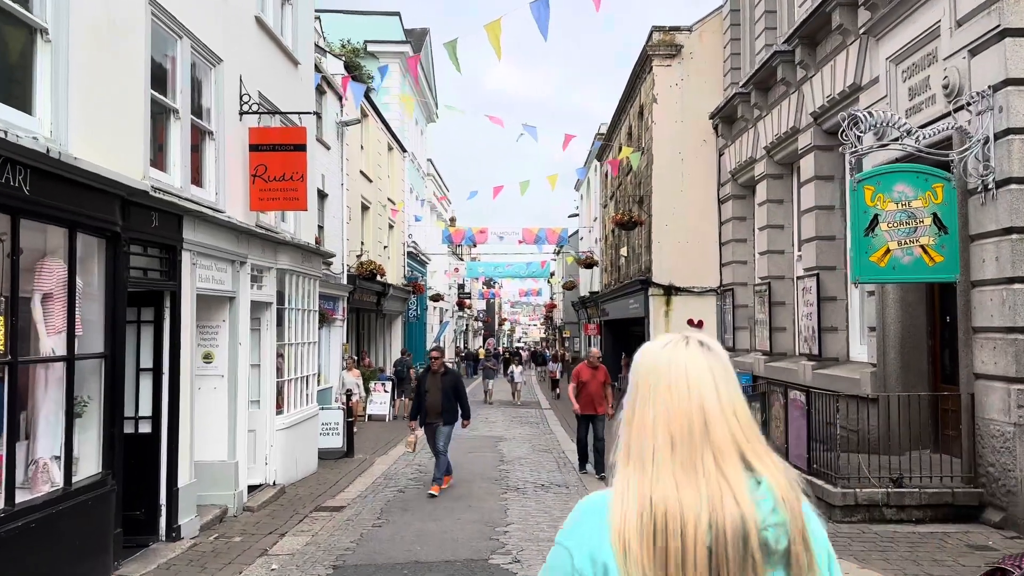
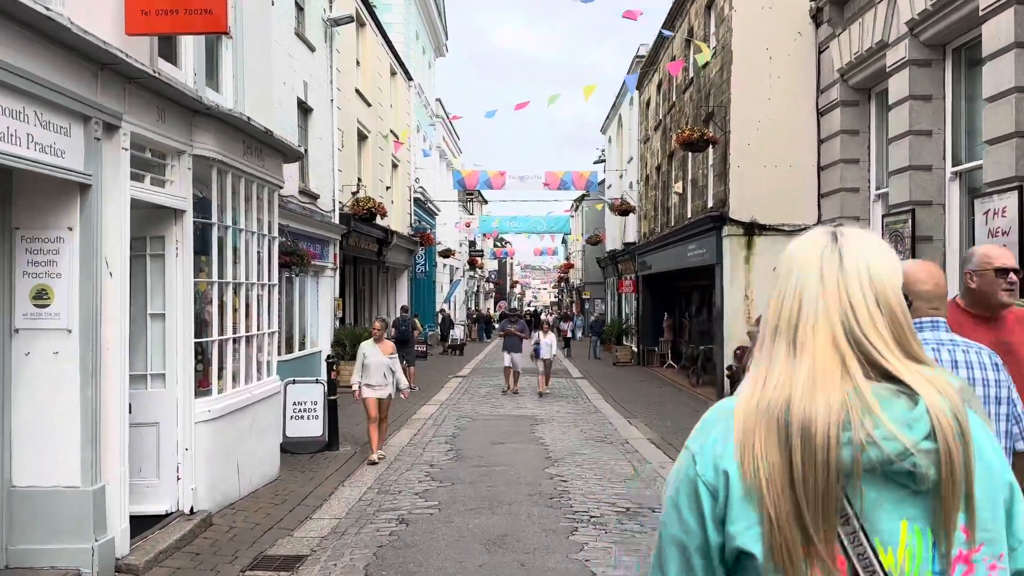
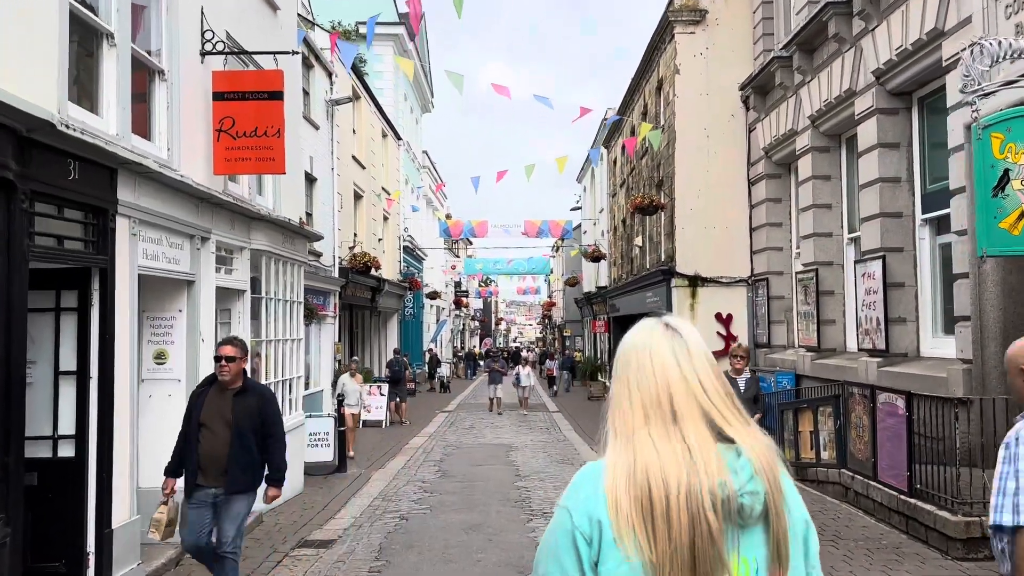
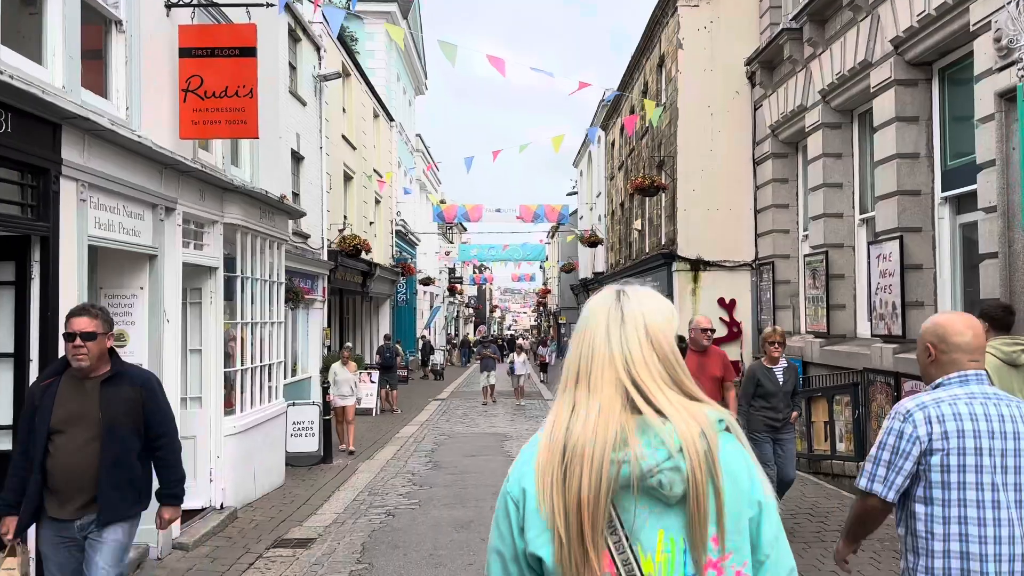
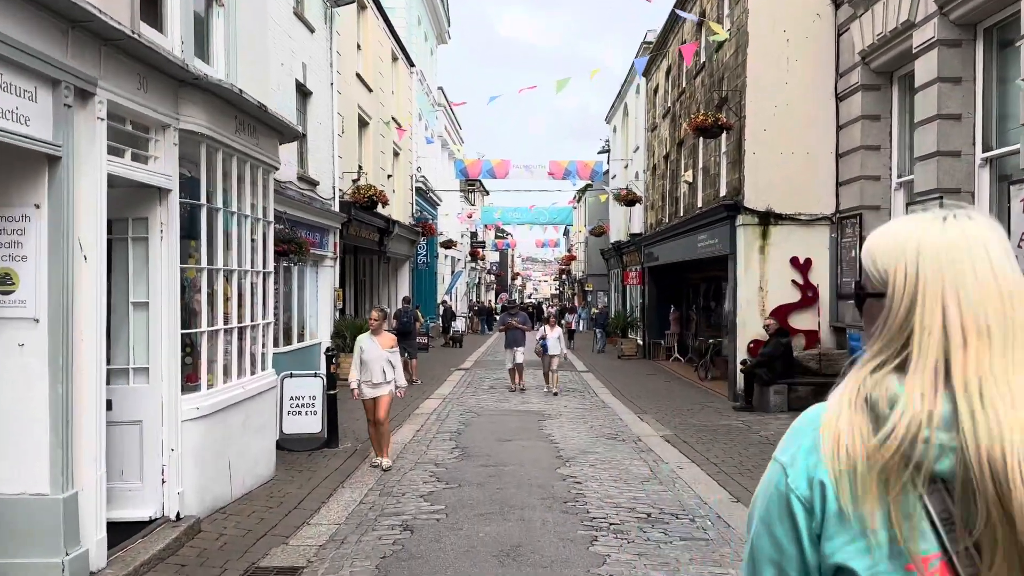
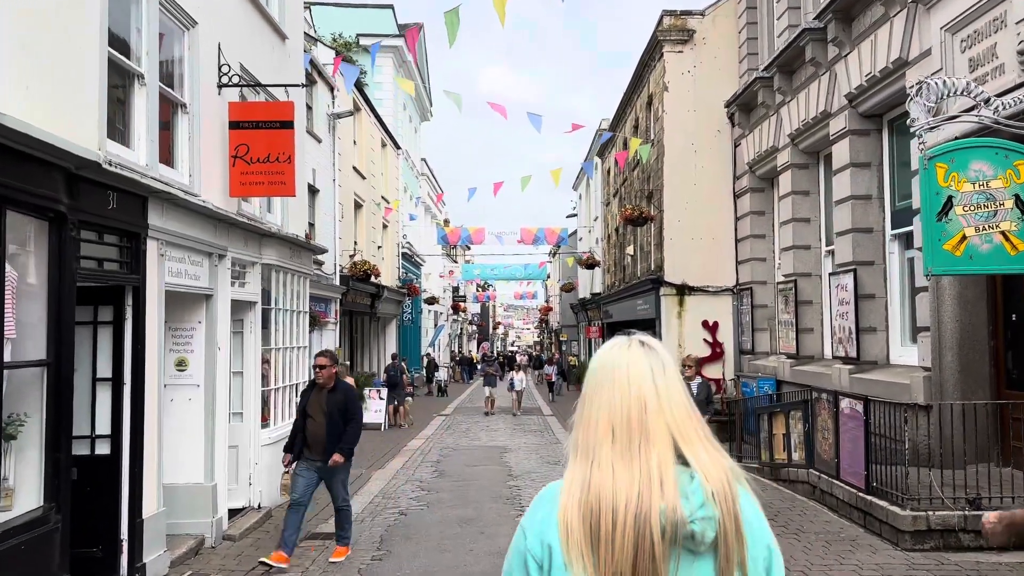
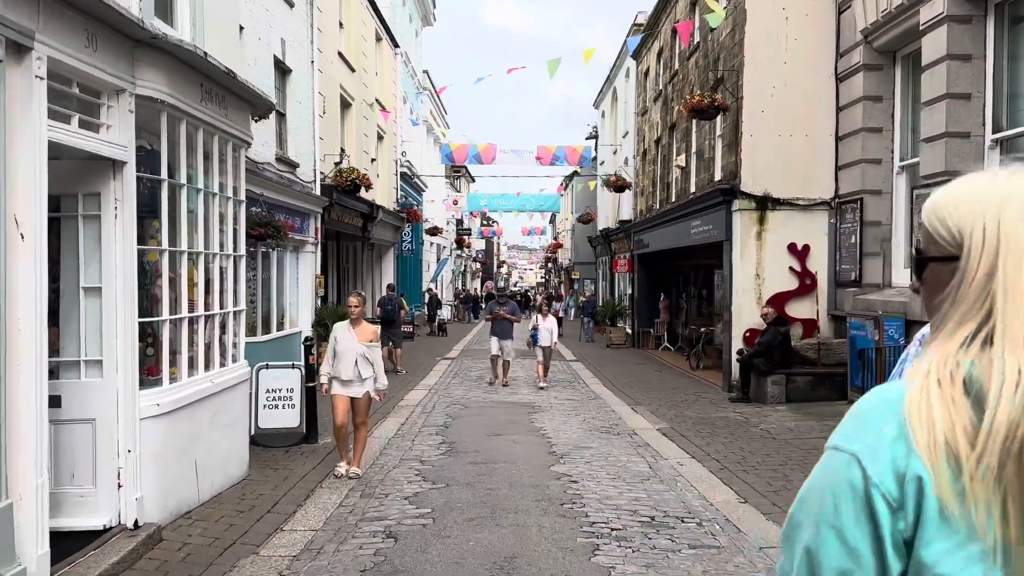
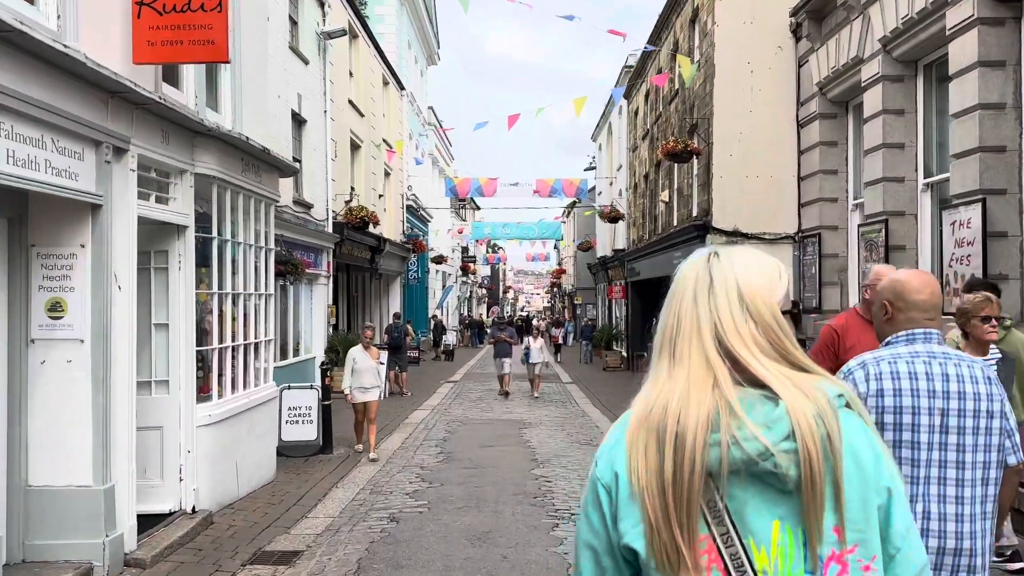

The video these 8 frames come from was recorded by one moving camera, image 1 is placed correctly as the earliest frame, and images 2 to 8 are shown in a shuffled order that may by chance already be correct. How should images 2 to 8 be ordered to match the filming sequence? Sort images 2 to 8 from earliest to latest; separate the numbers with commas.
6, 3, 4, 8, 2, 5, 7
